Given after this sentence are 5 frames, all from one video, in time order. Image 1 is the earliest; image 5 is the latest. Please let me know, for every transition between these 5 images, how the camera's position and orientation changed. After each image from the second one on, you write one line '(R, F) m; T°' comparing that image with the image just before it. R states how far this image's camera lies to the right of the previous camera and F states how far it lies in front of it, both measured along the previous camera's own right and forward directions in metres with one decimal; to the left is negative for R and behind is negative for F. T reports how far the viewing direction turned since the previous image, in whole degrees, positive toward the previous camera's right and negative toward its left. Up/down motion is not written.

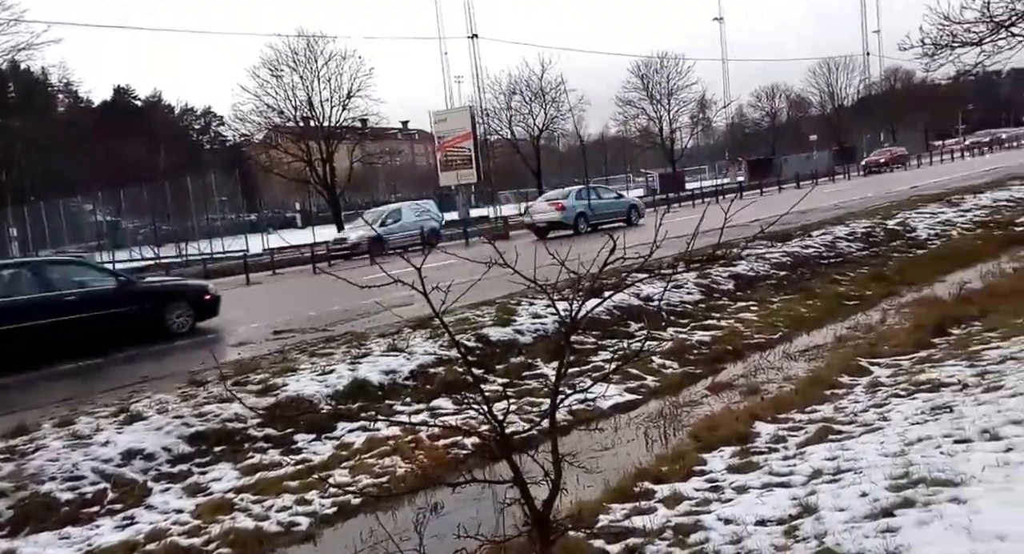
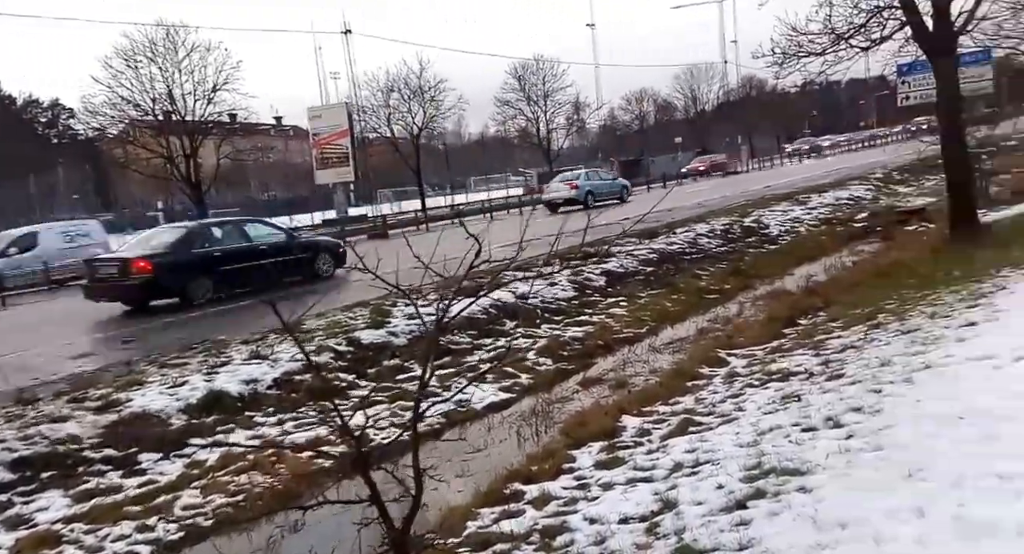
(+0.1, +0.1) m; +8°
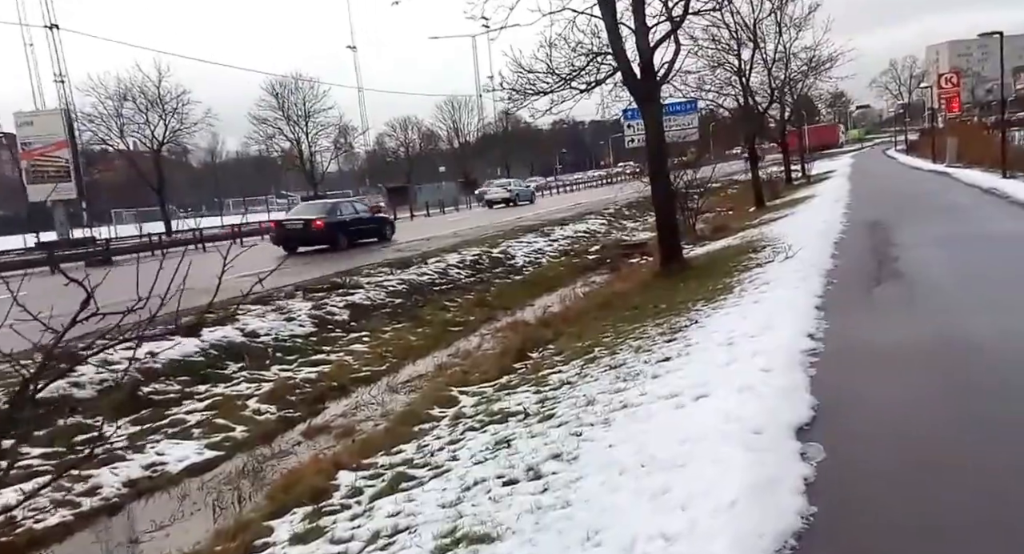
(+0.6, +0.5) m; +15°
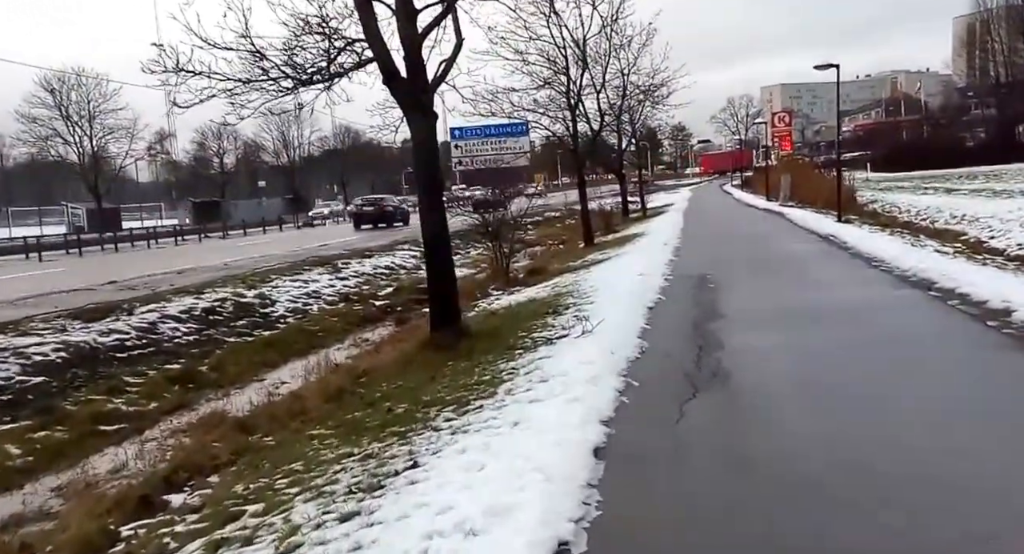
(+2.0, +4.5) m; +10°
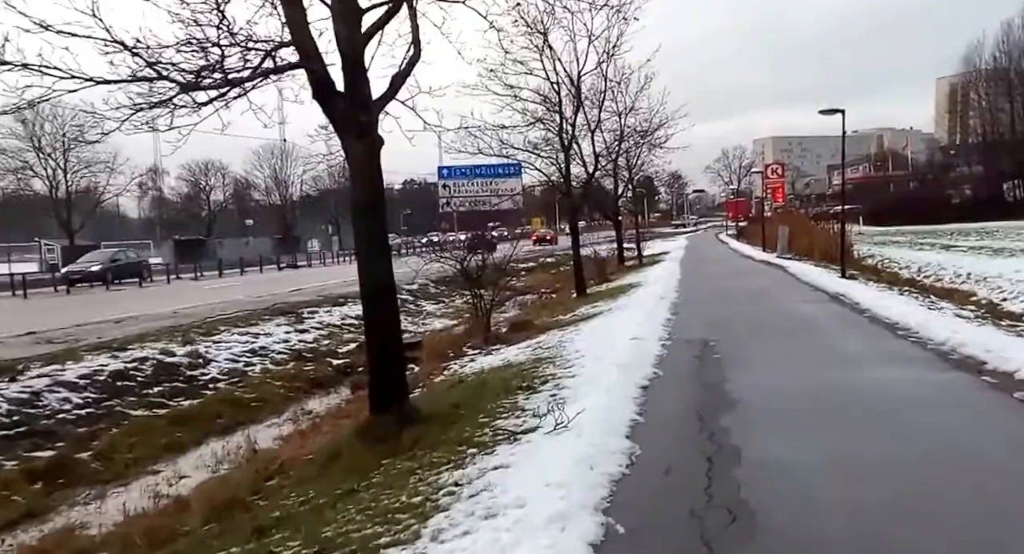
(+0.5, +2.6) m; 0°
